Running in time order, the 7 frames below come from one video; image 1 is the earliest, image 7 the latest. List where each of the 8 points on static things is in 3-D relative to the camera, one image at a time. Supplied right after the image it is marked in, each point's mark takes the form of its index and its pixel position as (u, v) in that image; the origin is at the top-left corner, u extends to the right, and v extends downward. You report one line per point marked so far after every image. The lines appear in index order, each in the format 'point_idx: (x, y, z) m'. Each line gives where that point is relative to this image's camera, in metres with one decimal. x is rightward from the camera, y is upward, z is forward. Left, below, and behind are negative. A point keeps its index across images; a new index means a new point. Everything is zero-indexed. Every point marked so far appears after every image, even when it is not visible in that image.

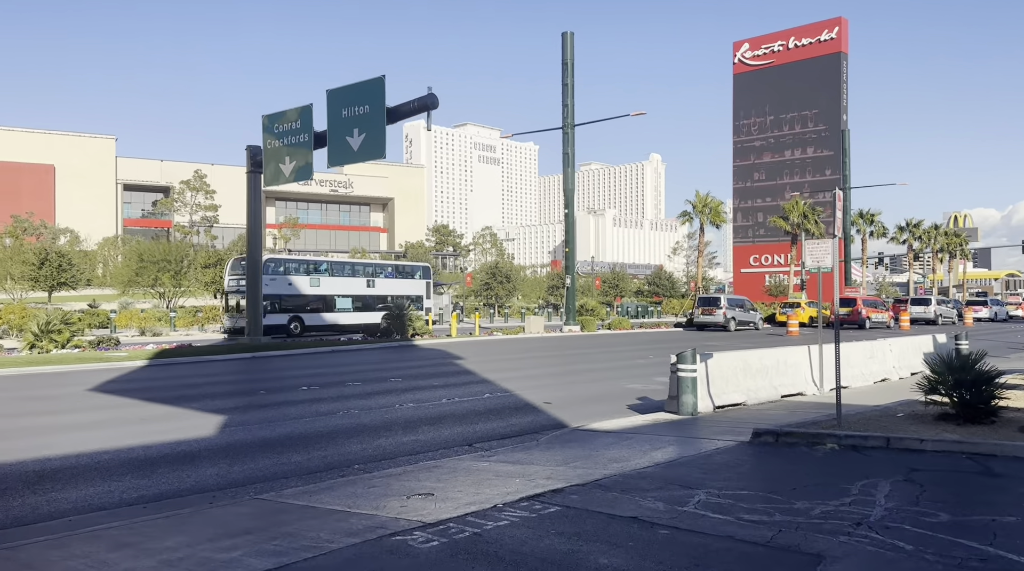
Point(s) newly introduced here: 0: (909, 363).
0: (+8.8, -2.0, +20.5) m
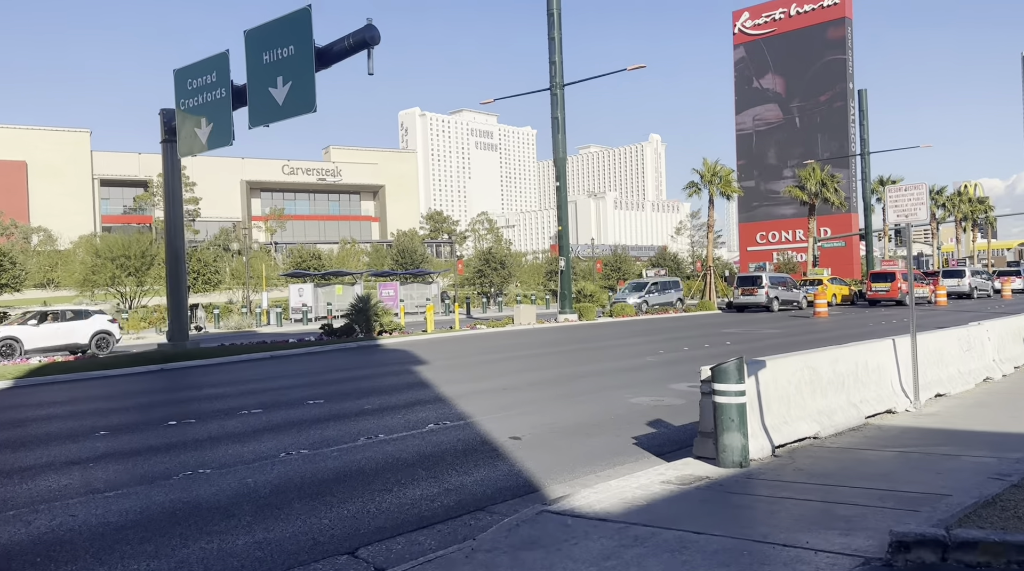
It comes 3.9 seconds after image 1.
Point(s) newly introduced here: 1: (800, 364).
0: (+8.2, -1.5, +15.6) m
1: (+3.2, -0.8, +9.8) m
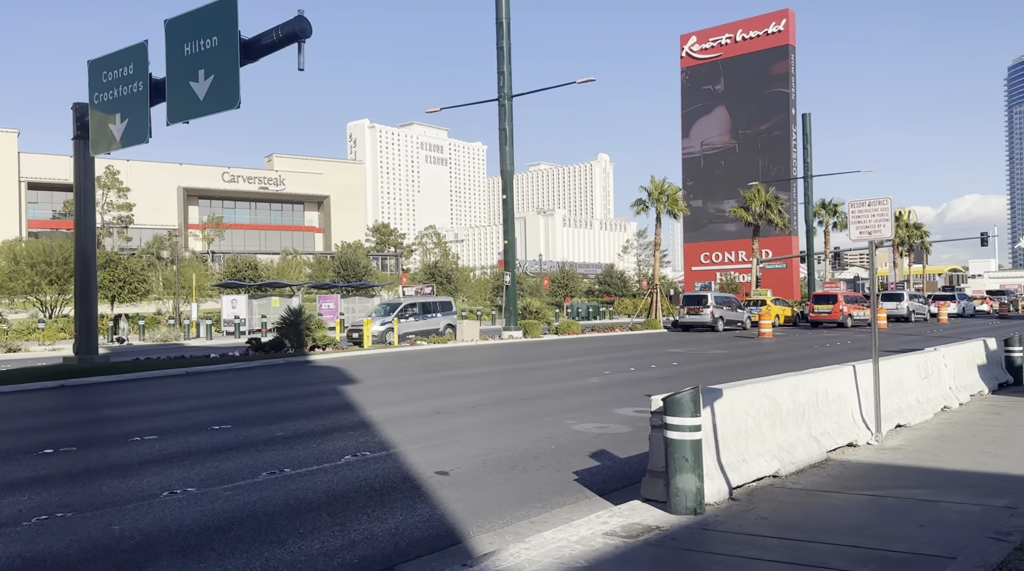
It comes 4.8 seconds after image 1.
0: (+7.1, -1.9, +14.9) m
1: (+2.4, -1.1, +8.8) m
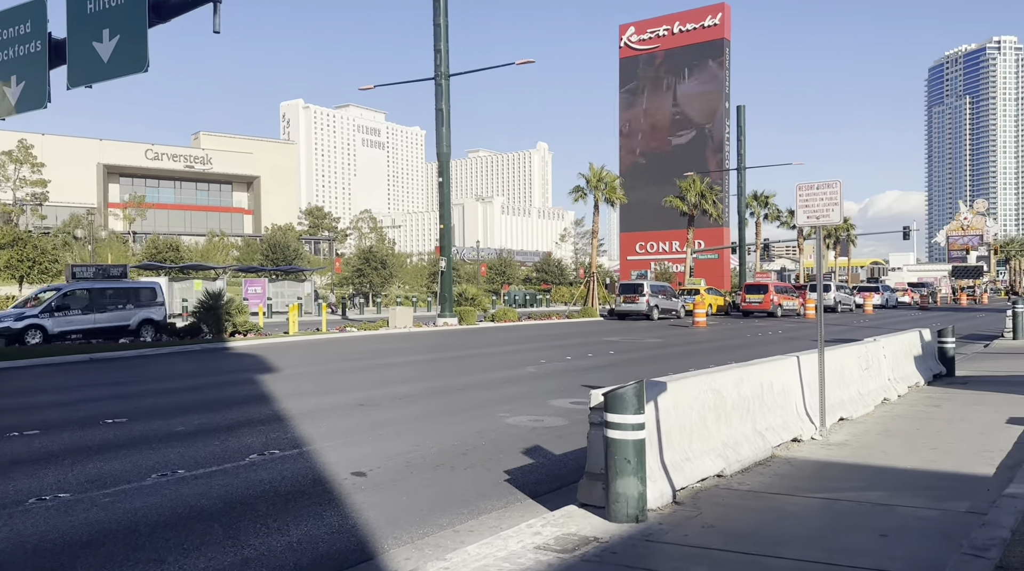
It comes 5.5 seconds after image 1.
0: (+6.0, -1.7, +14.6) m
1: (+1.7, -0.9, +8.2) m
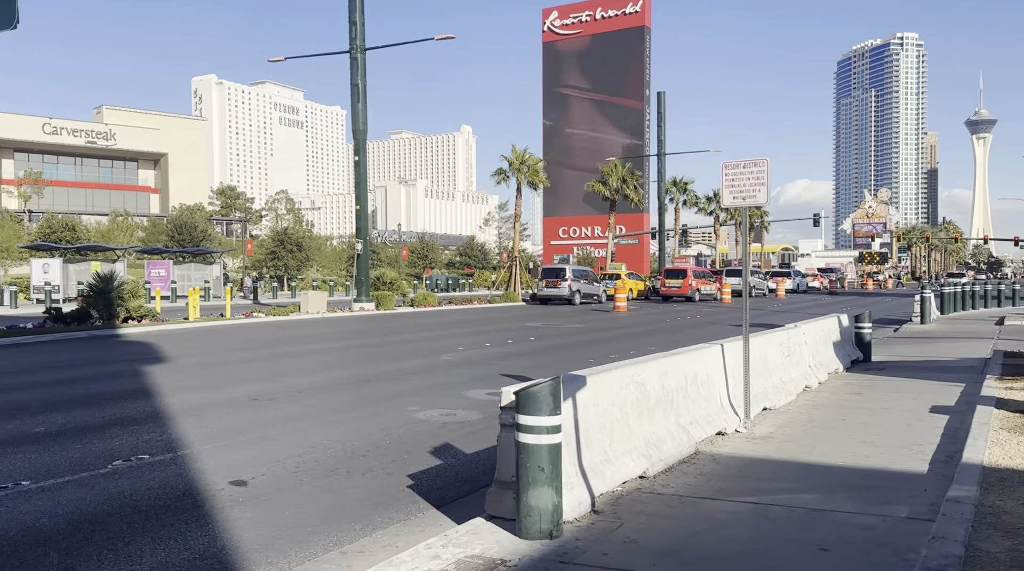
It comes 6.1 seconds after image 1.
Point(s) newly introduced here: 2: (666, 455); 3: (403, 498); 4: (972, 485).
0: (+4.6, -1.4, +14.2) m
1: (+0.9, -0.8, +7.5) m
2: (+1.4, -1.5, +8.0) m
3: (-0.9, -1.7, +6.8) m
4: (+3.4, -1.5, +6.5) m
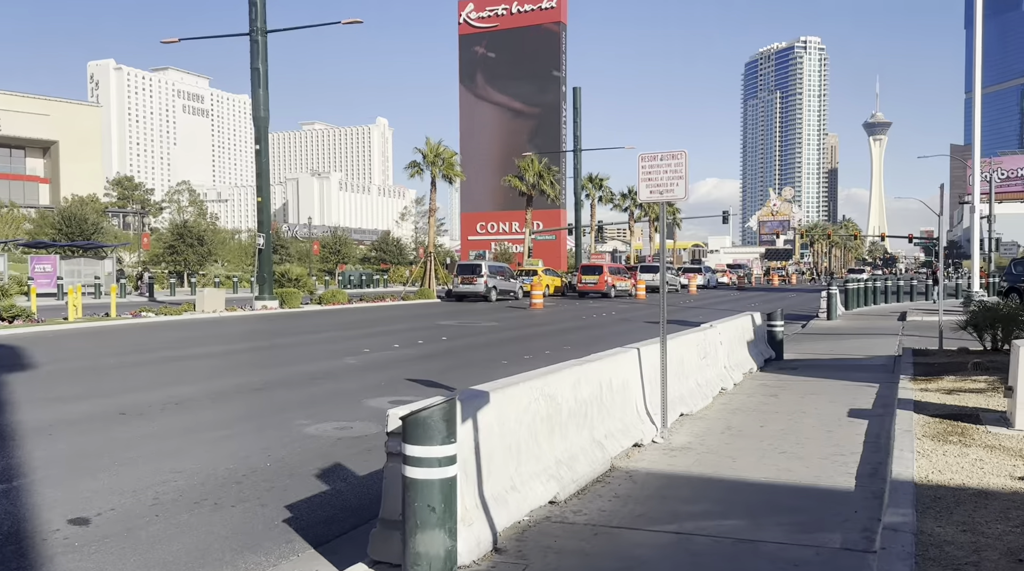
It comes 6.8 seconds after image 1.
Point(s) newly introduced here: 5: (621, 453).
0: (+3.2, -1.4, +13.8) m
1: (+0.1, -0.8, +6.7) m
2: (+0.5, -1.6, +7.3) m
3: (-1.6, -1.7, +5.9) m
4: (+2.7, -1.5, +6.0) m
5: (+1.1, -1.6, +8.6) m
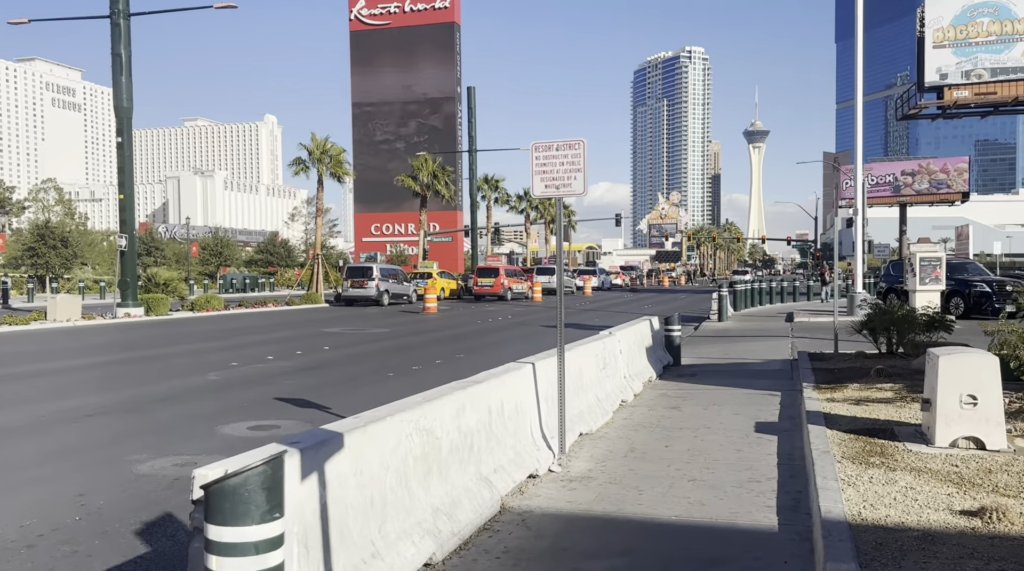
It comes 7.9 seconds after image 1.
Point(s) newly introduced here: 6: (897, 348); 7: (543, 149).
0: (+1.5, -1.5, +12.8) m
1: (-0.7, -0.9, +5.4) m
2: (-0.4, -1.6, +6.1) m
3: (-2.3, -1.8, +4.4) m
4: (+1.9, -1.6, +5.0) m
5: (0.0, -1.7, +7.4) m
6: (+7.3, -1.2, +16.7) m
7: (+0.3, +1.2, +7.8) m
